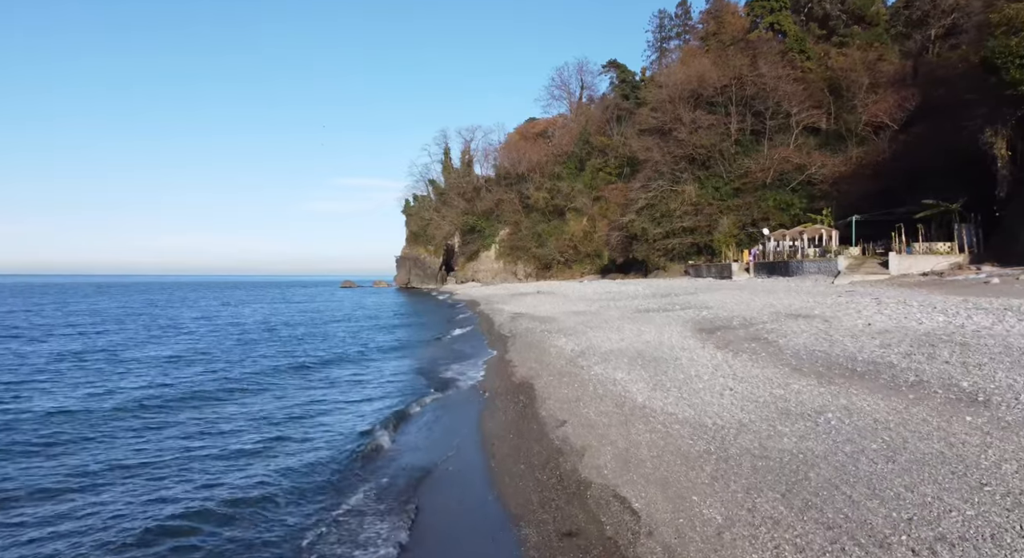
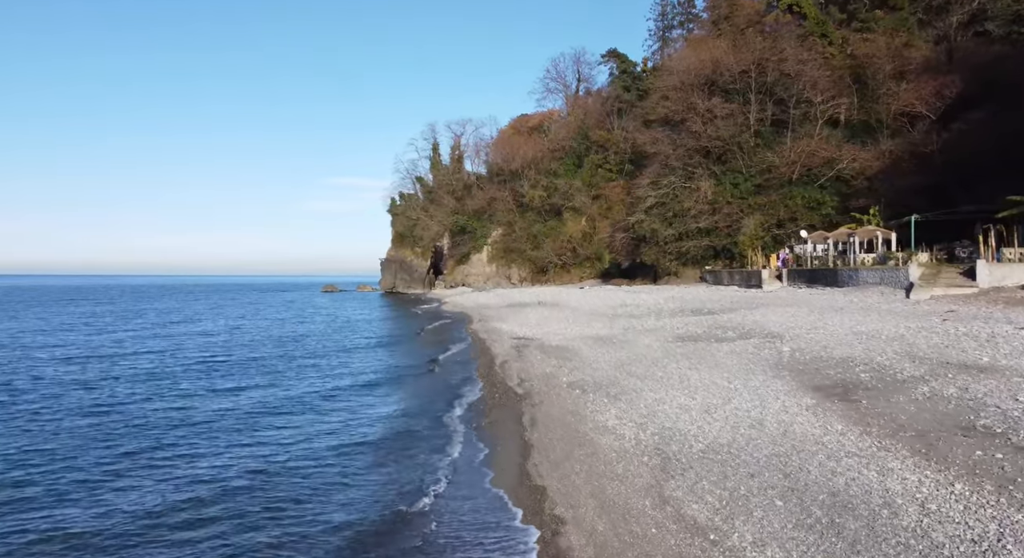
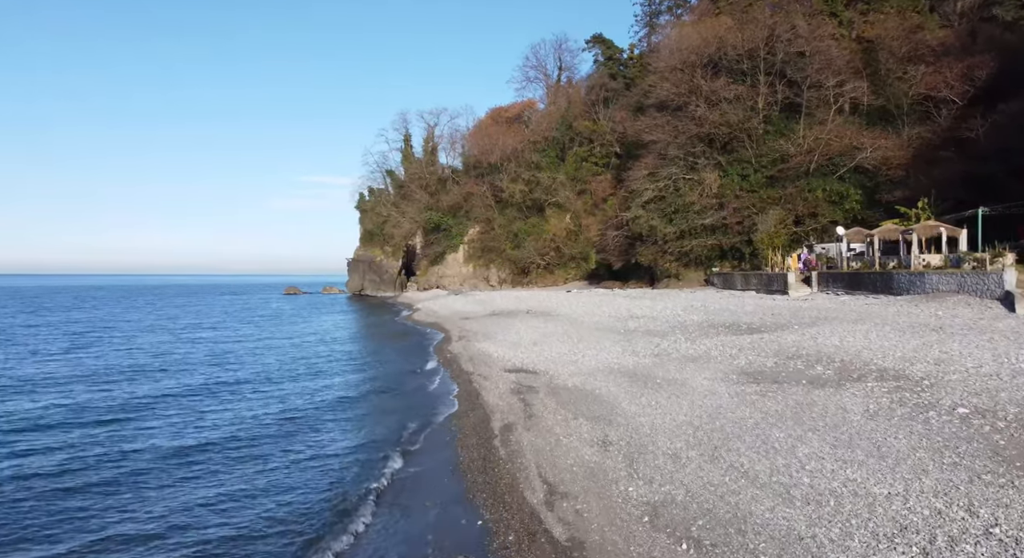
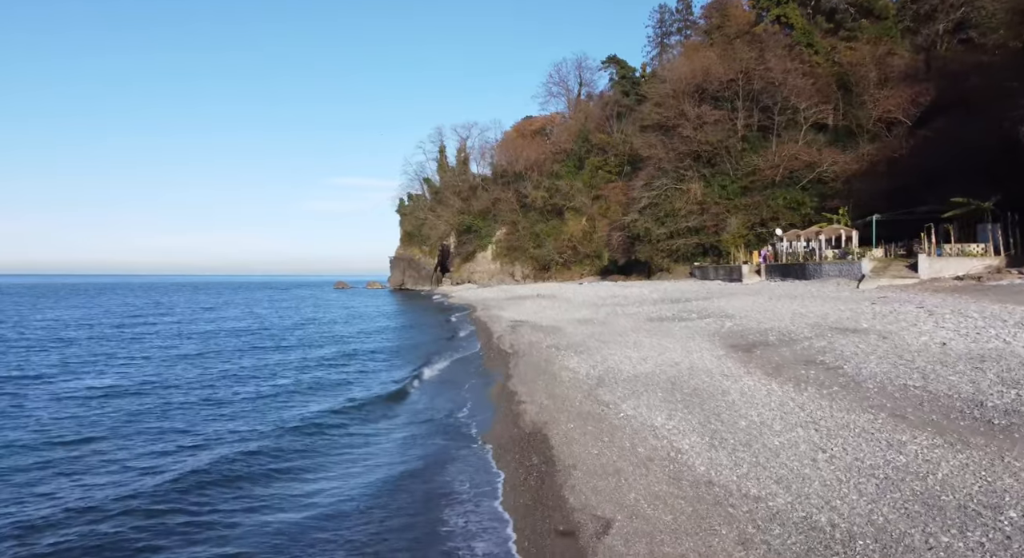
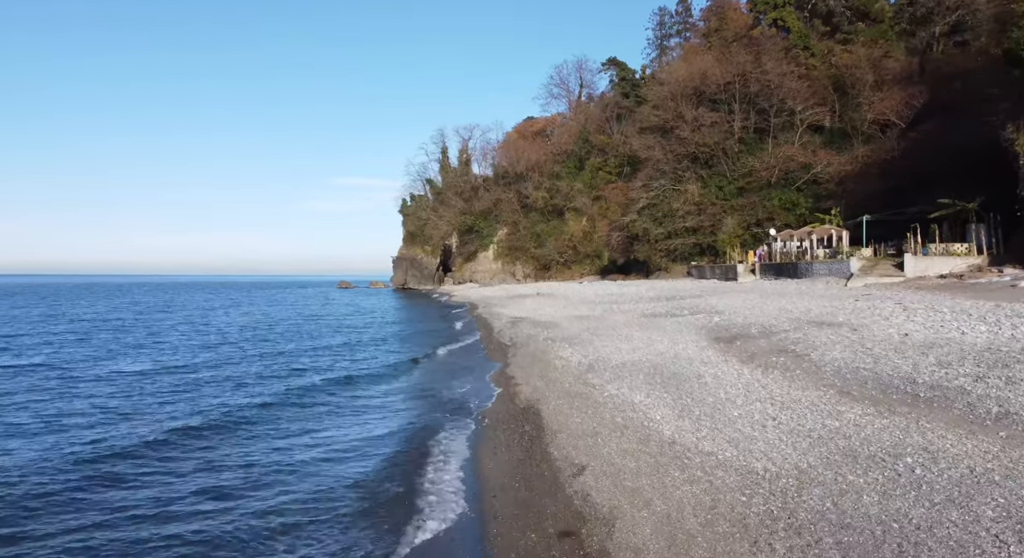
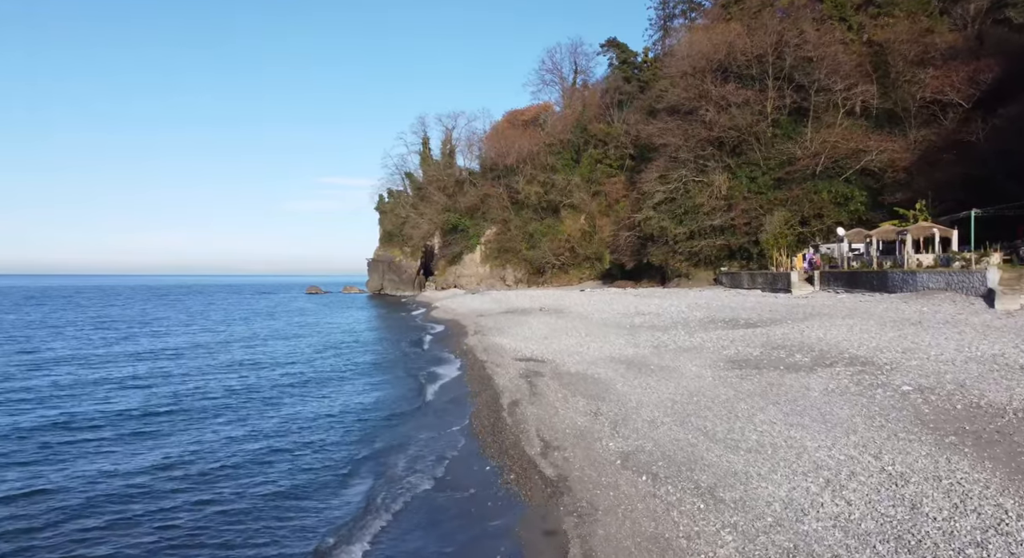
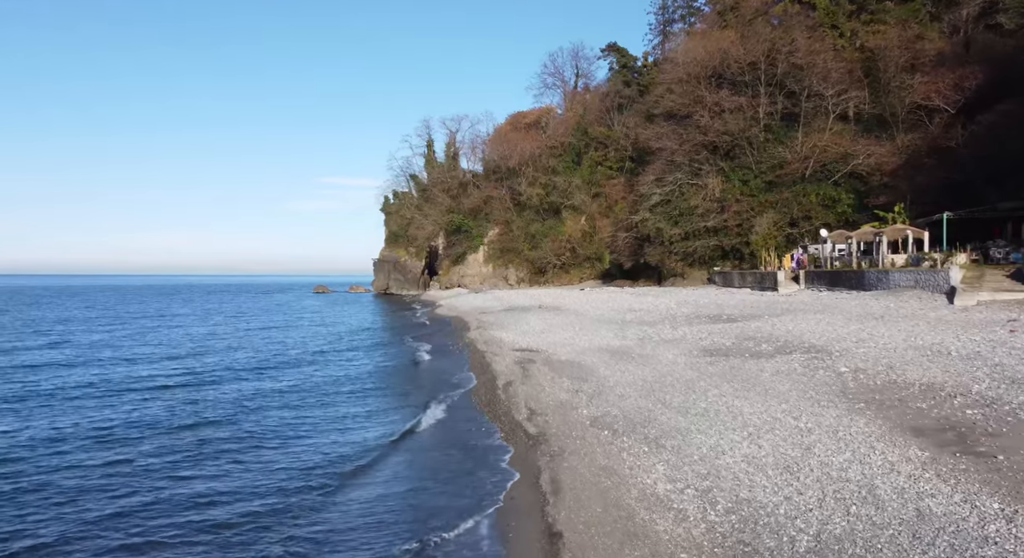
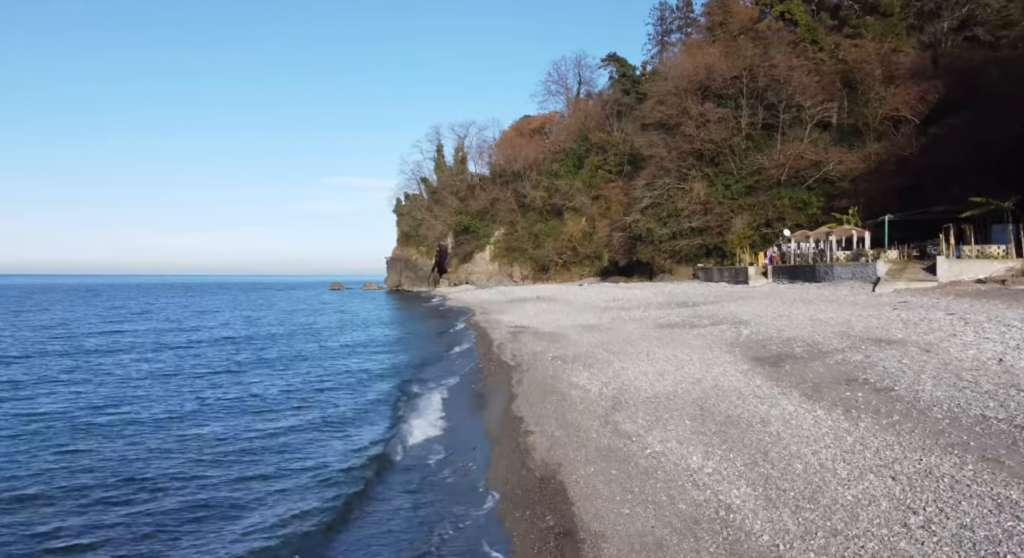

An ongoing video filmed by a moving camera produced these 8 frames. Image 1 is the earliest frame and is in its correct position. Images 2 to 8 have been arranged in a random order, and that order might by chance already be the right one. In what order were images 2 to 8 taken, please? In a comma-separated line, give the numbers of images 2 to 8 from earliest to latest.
5, 4, 8, 2, 7, 6, 3
